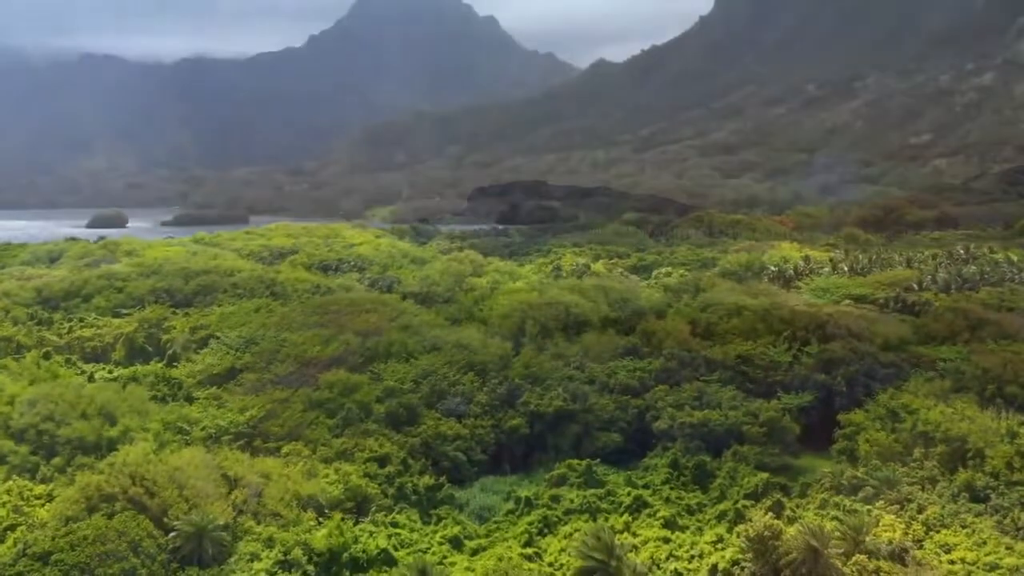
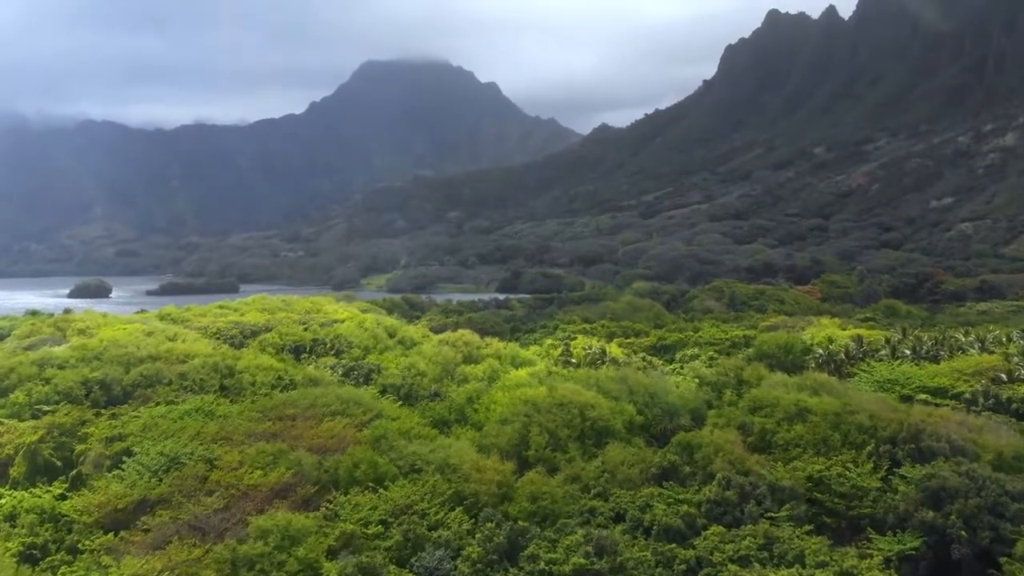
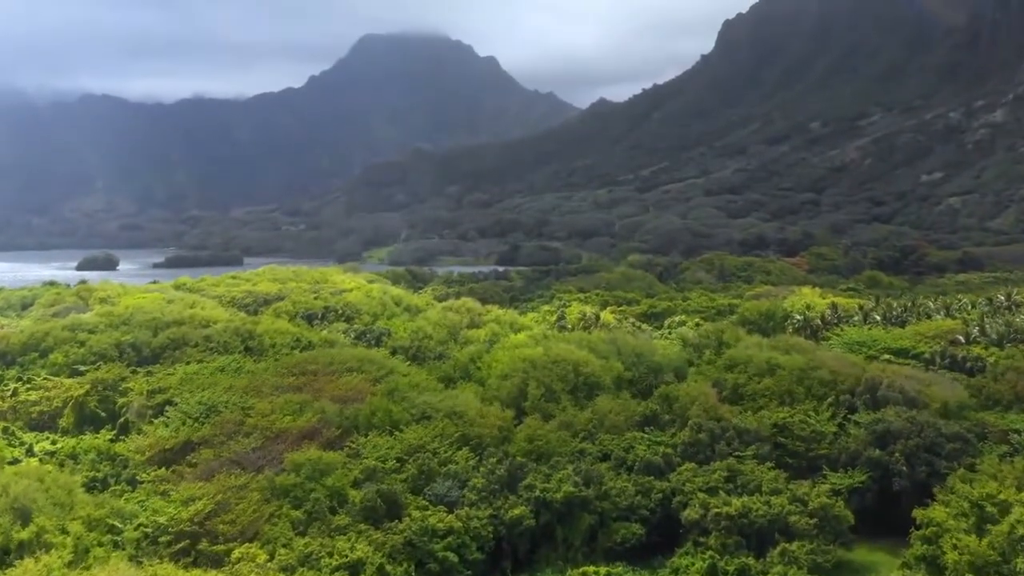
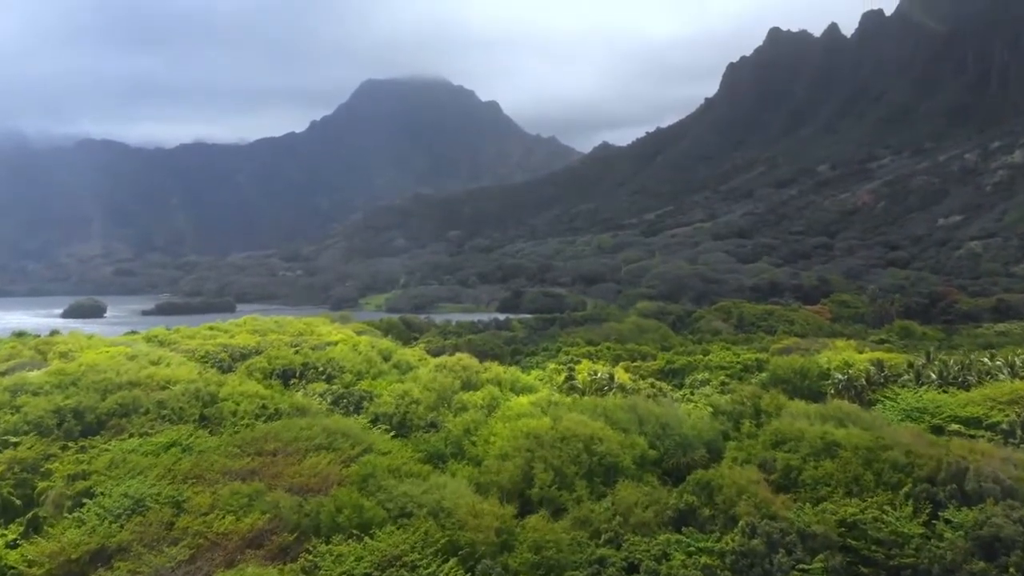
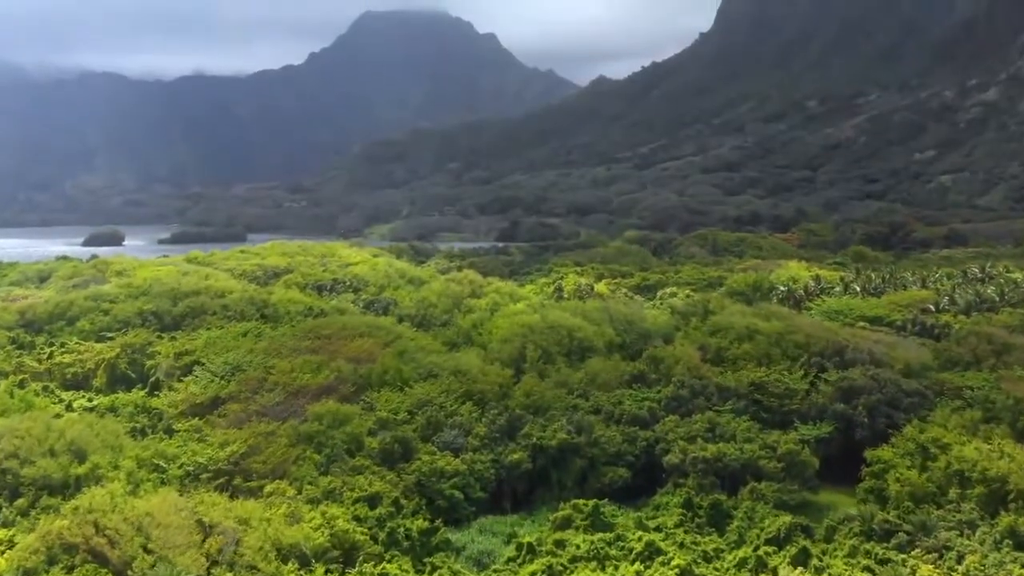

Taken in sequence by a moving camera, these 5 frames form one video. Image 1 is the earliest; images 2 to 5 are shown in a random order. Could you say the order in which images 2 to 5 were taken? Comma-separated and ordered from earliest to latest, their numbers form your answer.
5, 3, 2, 4
